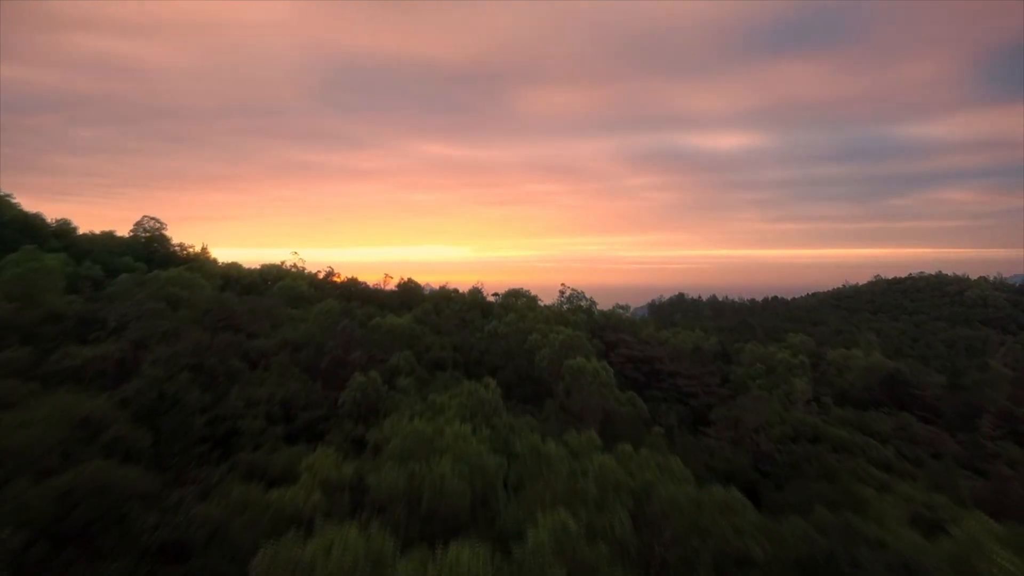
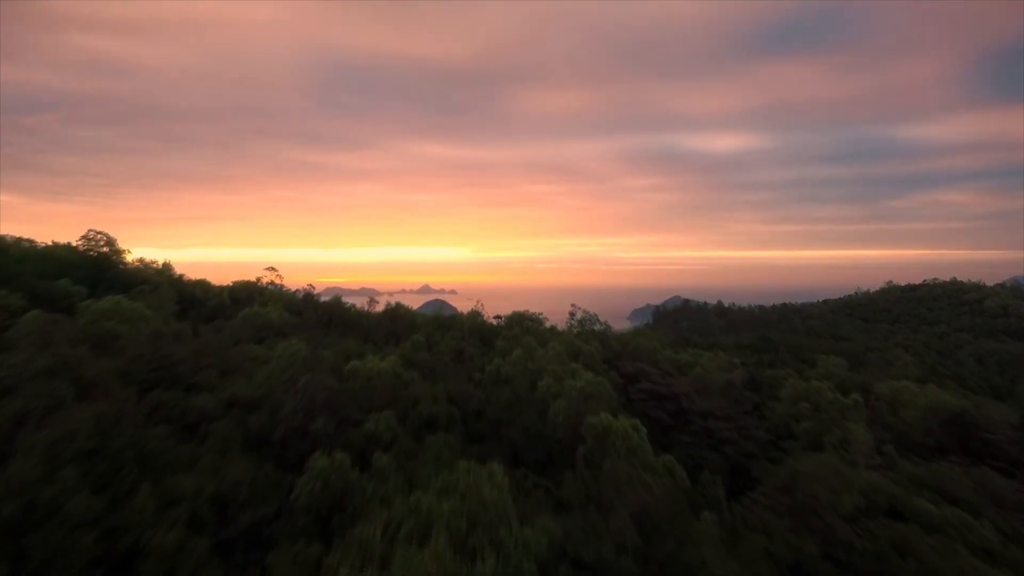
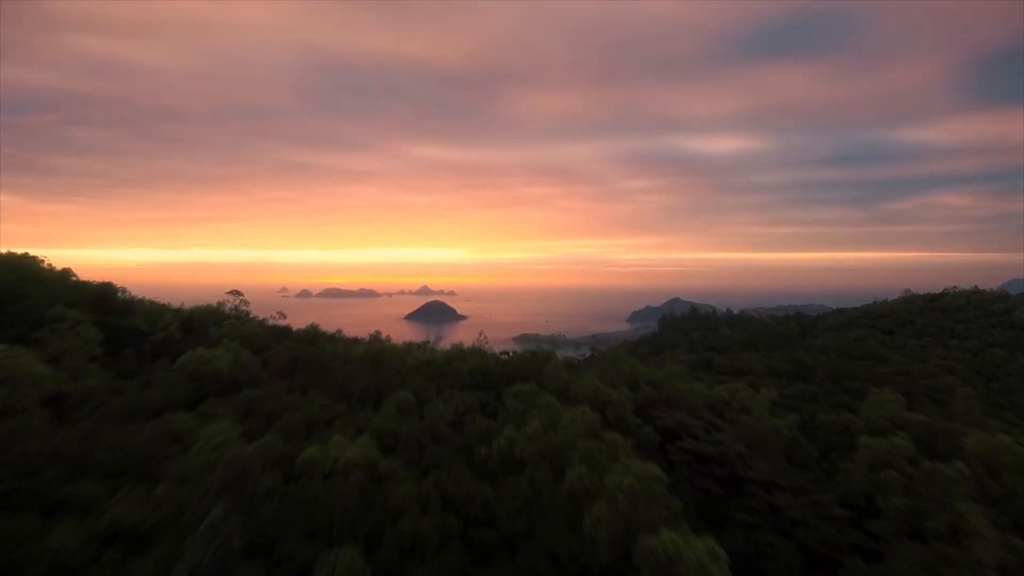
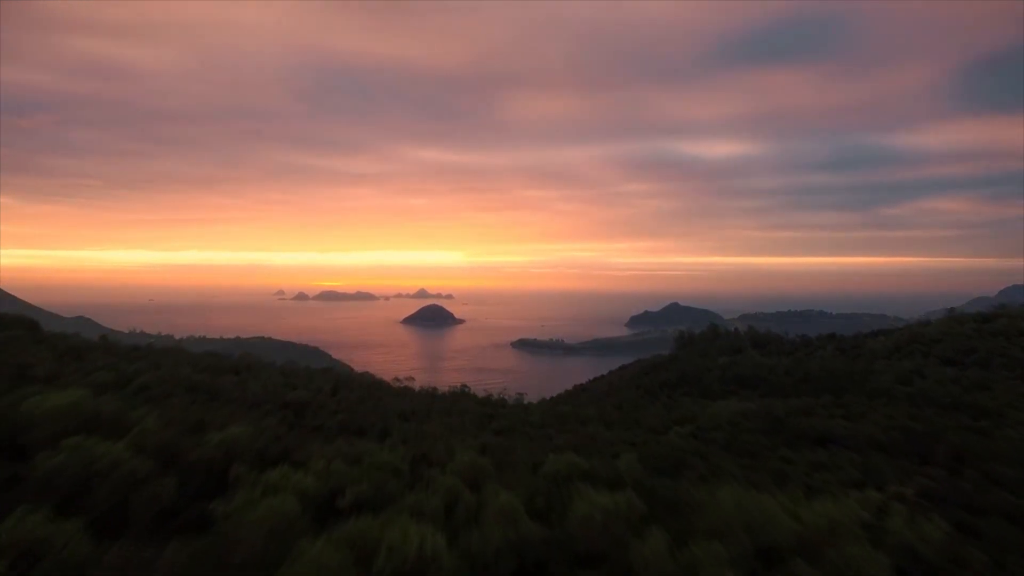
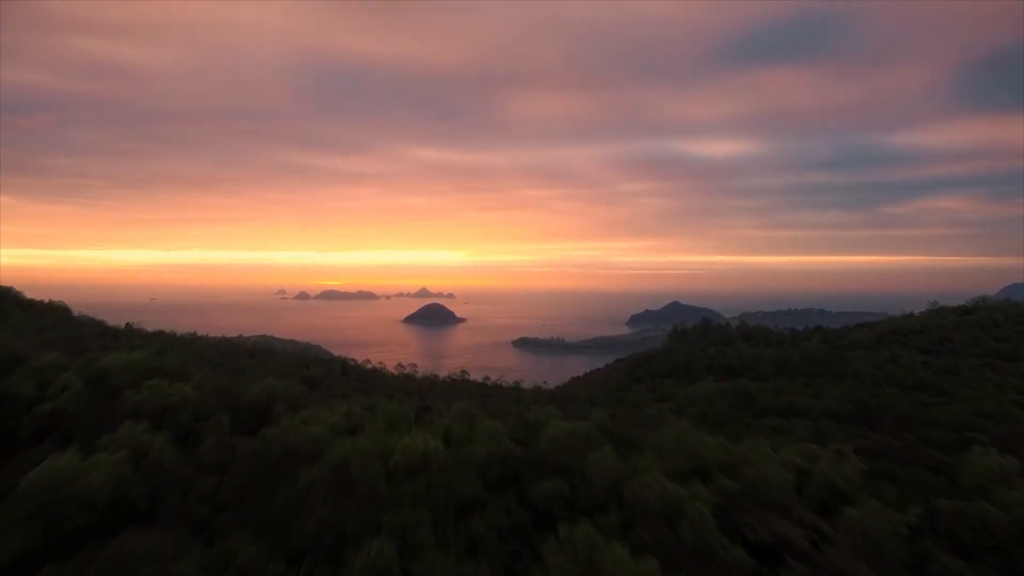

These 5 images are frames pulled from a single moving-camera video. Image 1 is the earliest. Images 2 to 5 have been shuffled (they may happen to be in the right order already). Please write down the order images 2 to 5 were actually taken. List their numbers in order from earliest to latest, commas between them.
2, 3, 5, 4
